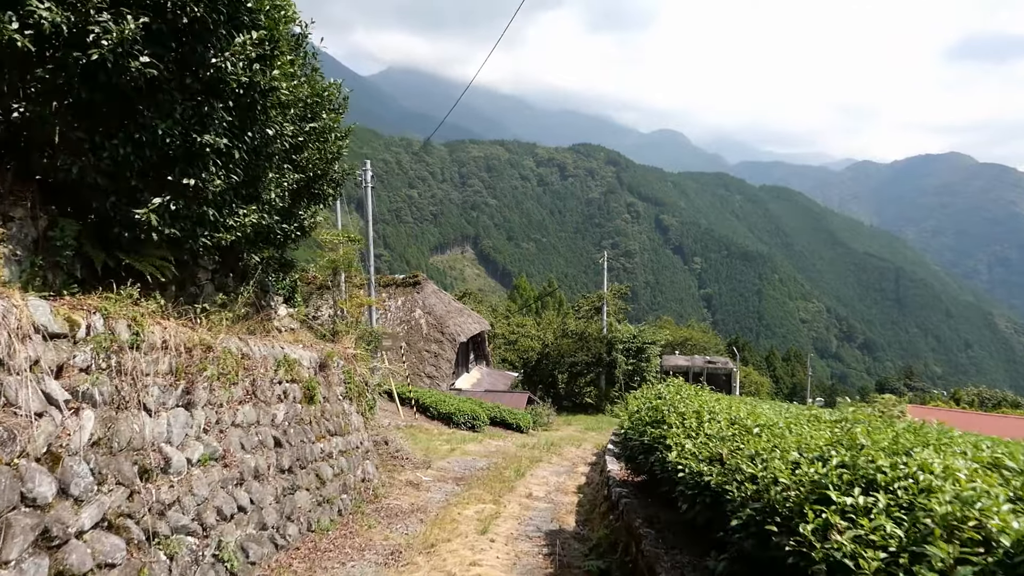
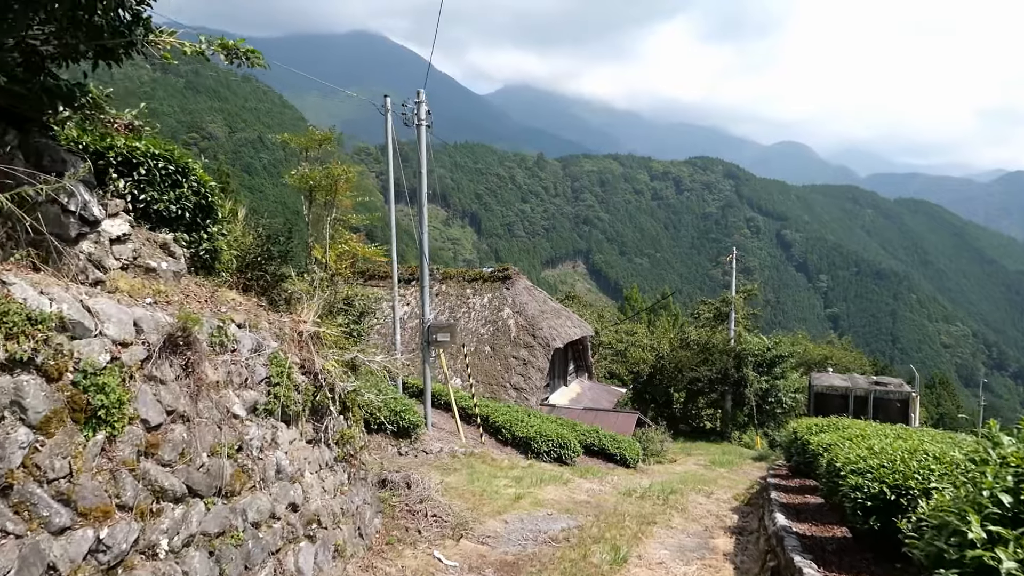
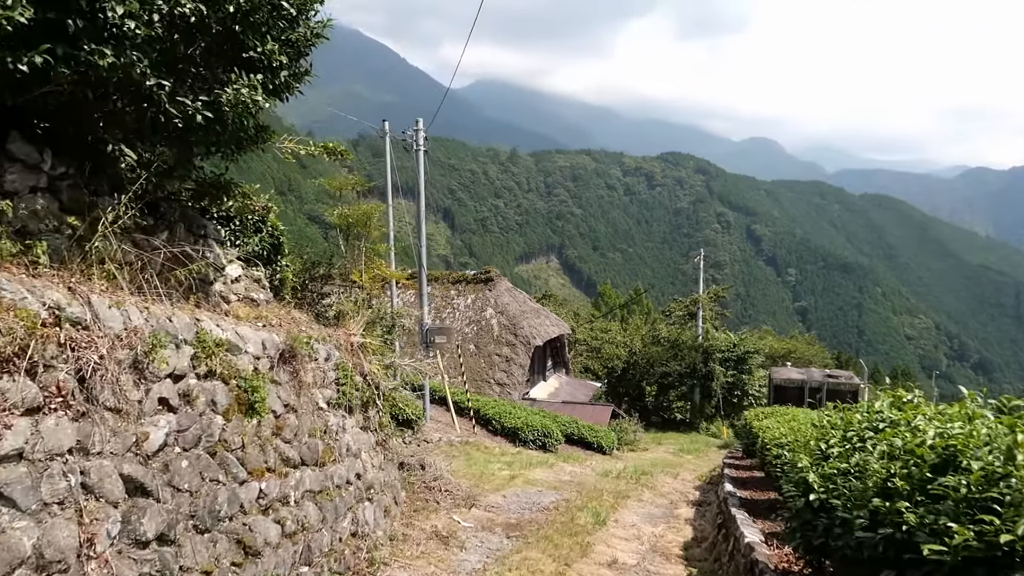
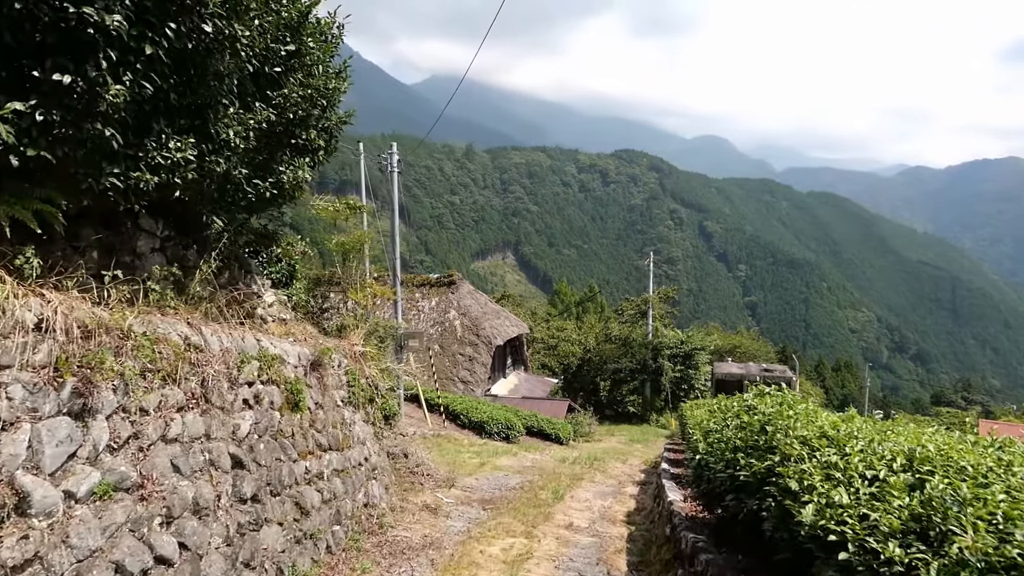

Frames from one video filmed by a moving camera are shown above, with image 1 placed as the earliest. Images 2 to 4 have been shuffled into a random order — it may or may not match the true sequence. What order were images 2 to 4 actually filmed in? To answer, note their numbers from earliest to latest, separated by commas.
4, 3, 2
